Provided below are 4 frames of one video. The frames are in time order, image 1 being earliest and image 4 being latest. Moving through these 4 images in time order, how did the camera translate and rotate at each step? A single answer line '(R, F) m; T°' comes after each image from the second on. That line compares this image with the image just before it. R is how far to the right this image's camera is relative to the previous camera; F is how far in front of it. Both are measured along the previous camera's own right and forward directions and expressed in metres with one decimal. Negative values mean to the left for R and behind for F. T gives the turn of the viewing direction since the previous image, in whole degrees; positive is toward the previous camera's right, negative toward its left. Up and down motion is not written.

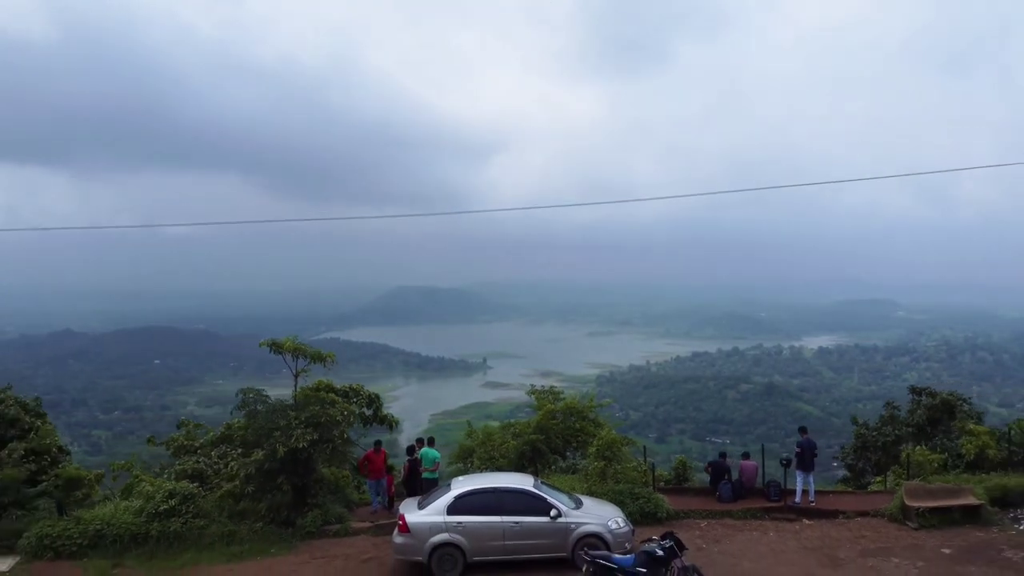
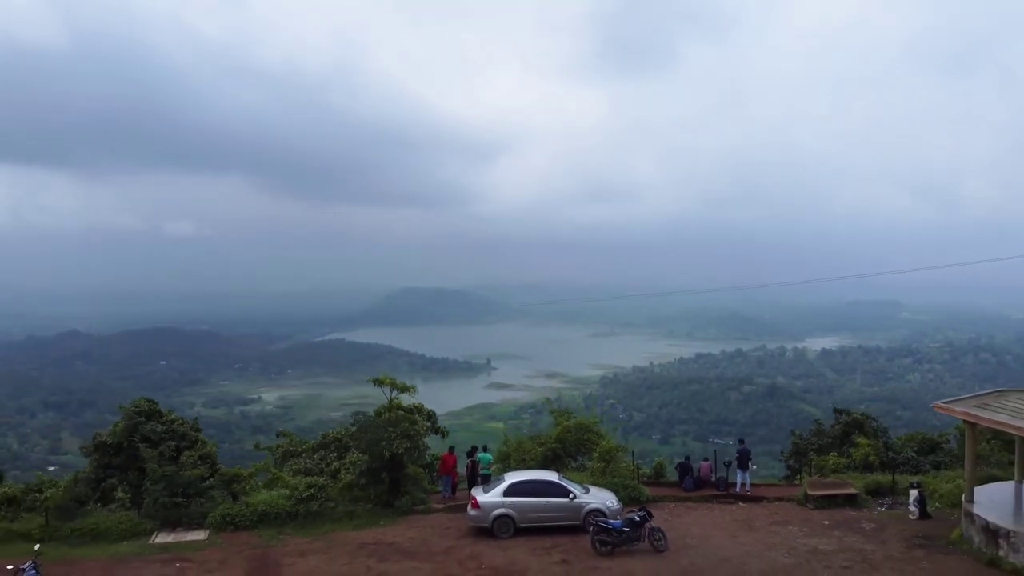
(-0.3, -2.5) m; 0°
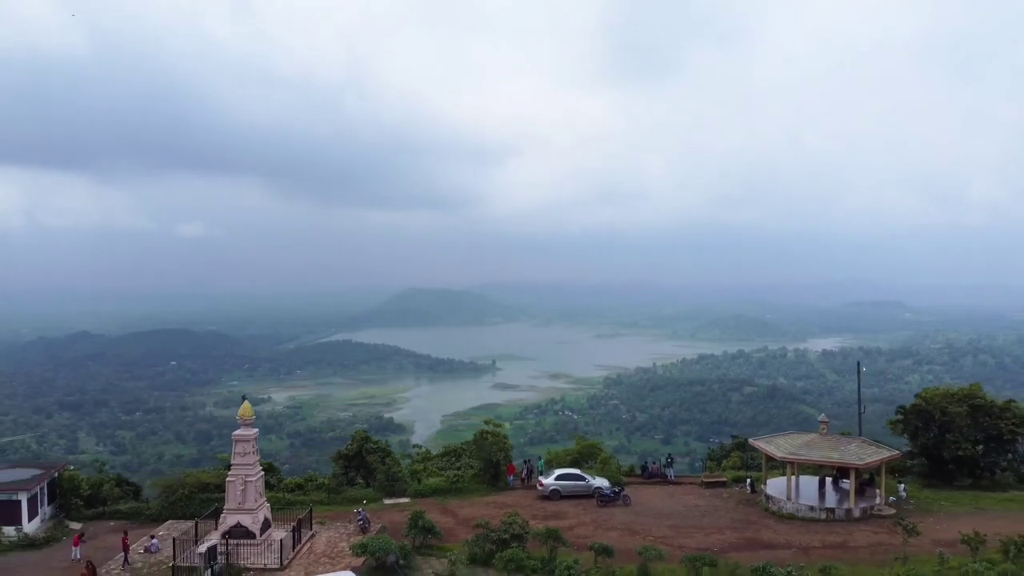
(-1.0, -8.0) m; 0°
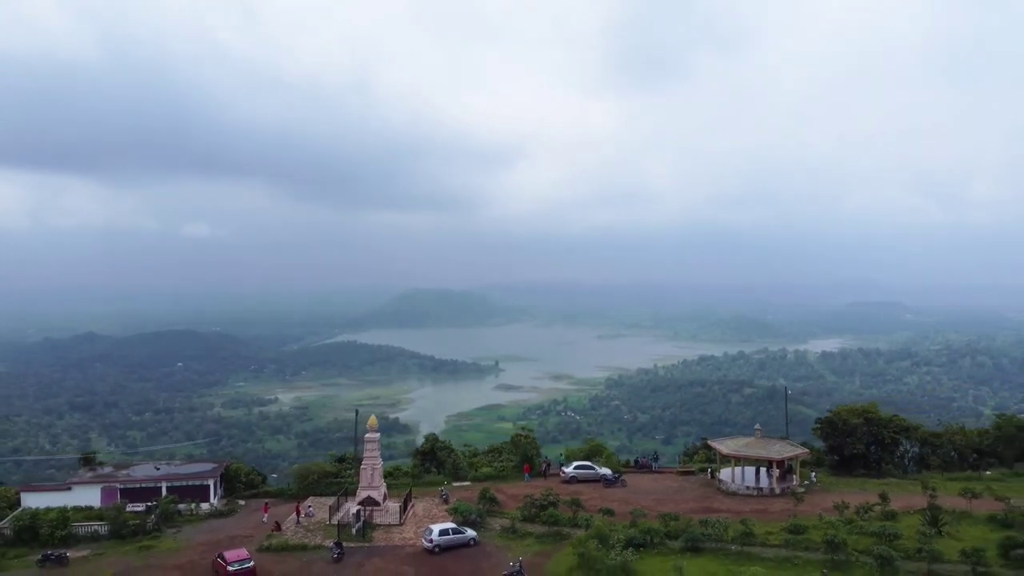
(-0.9, -6.6) m; 0°
